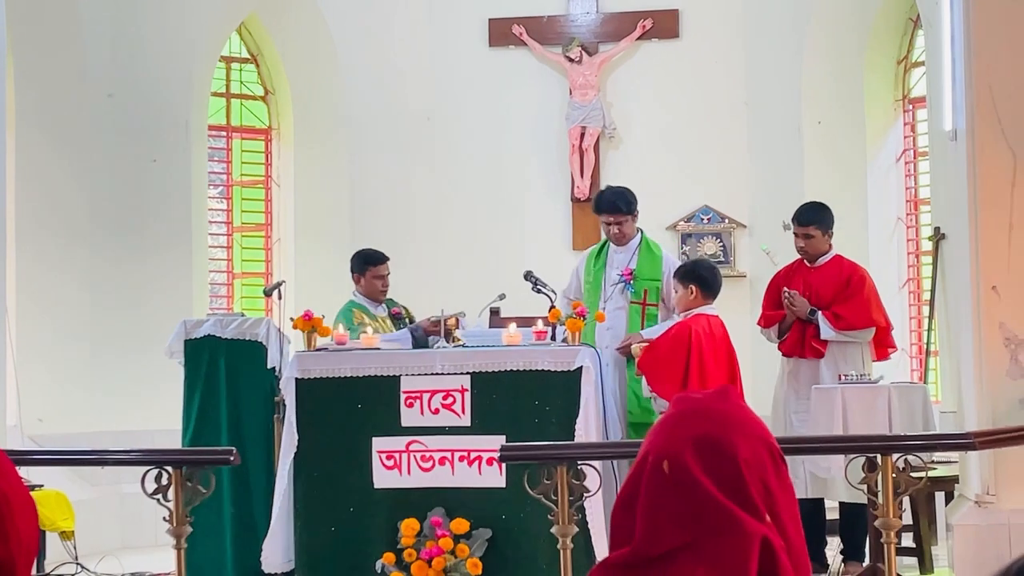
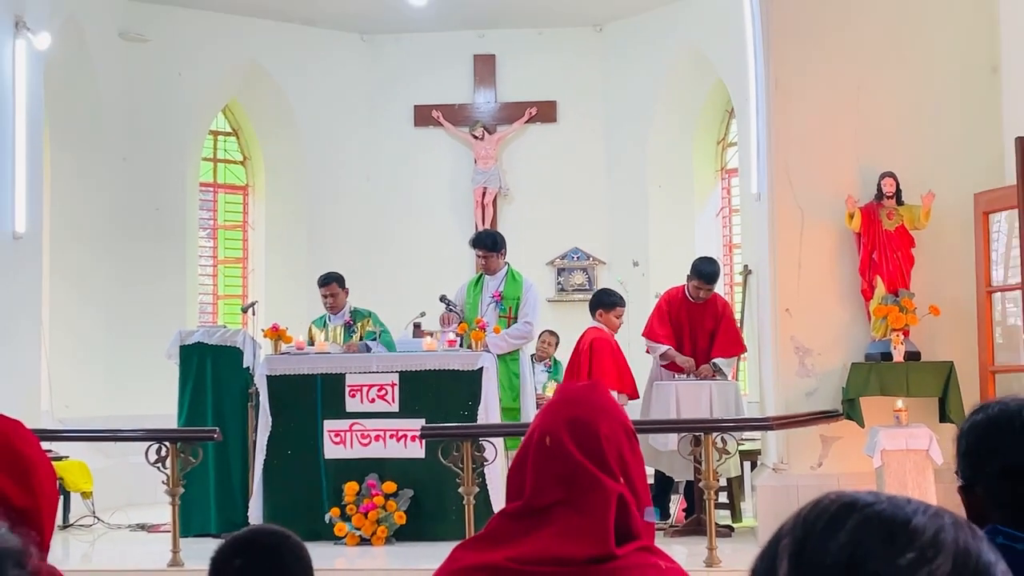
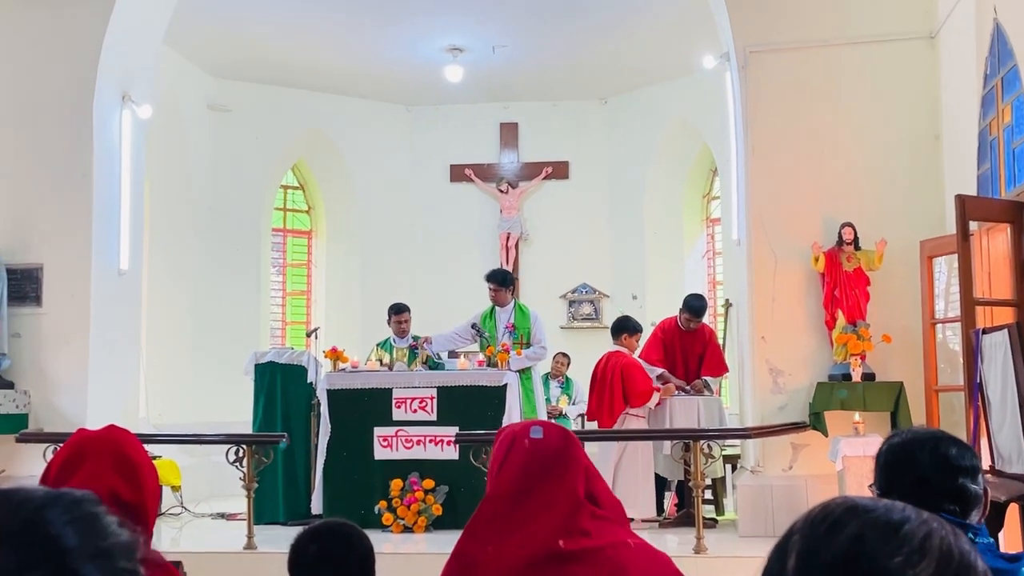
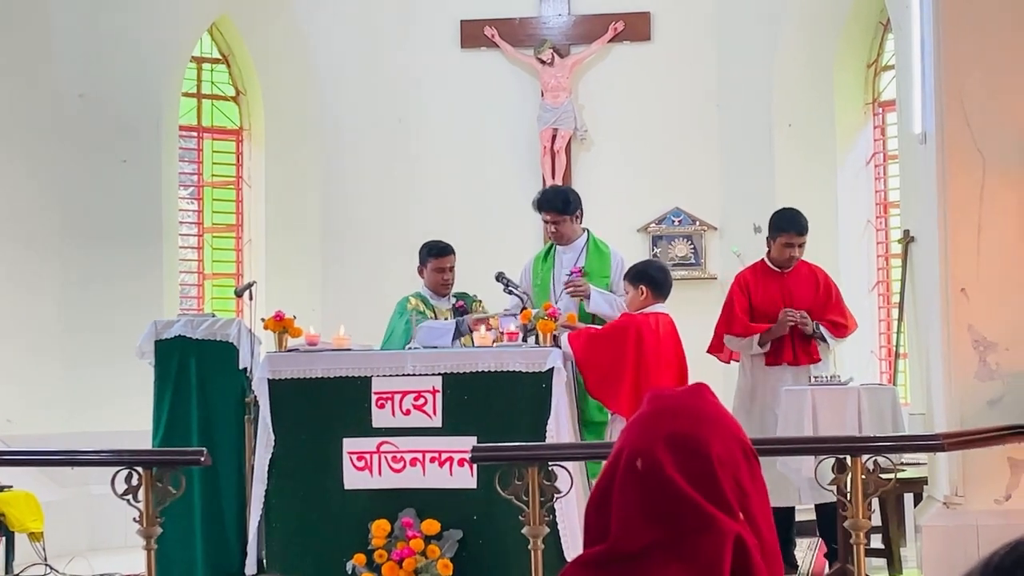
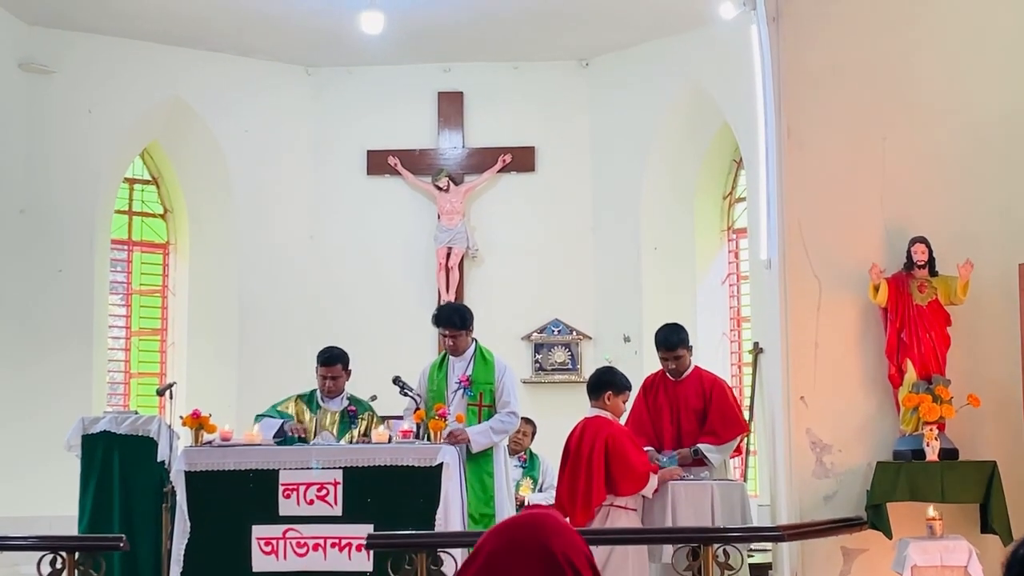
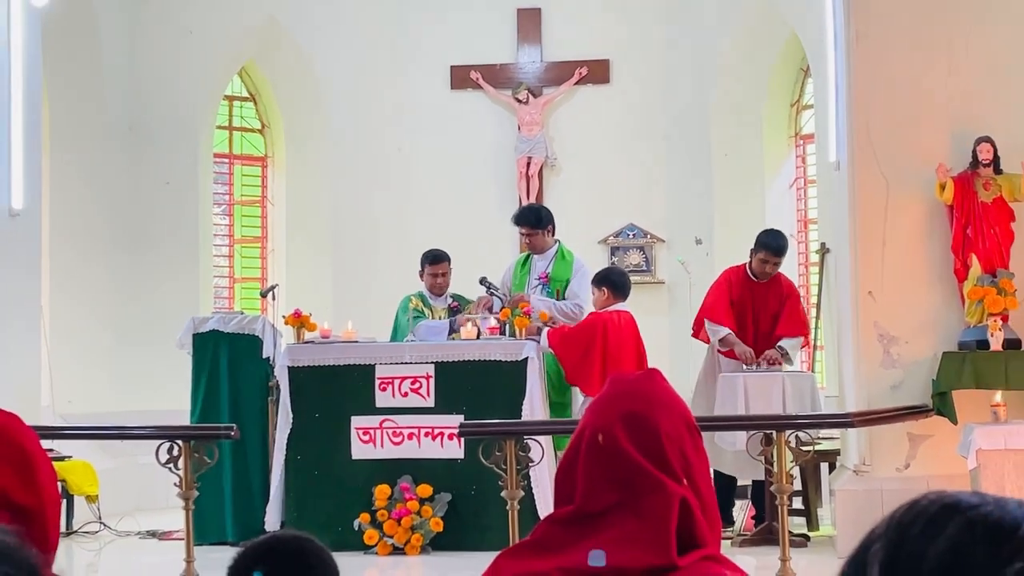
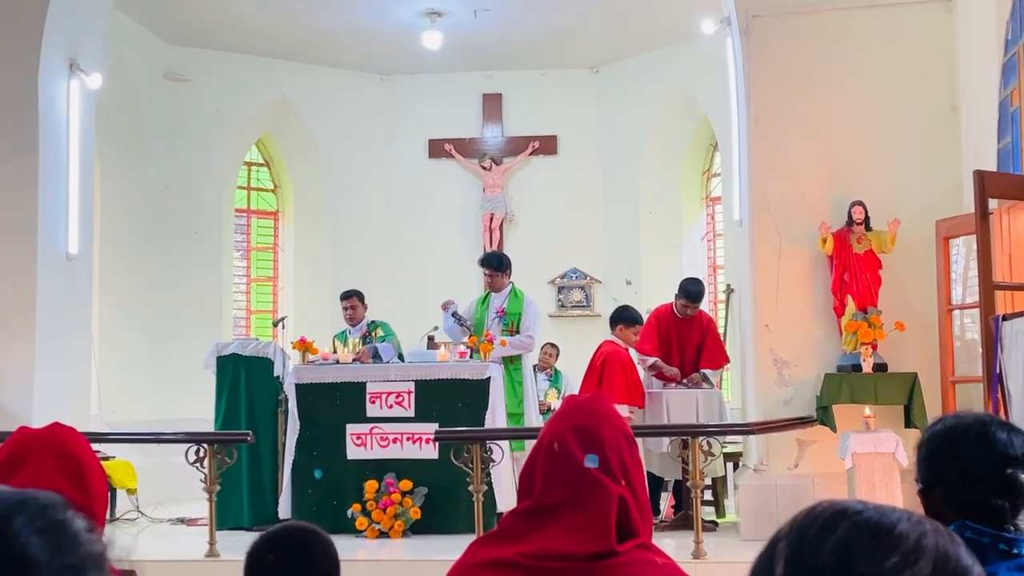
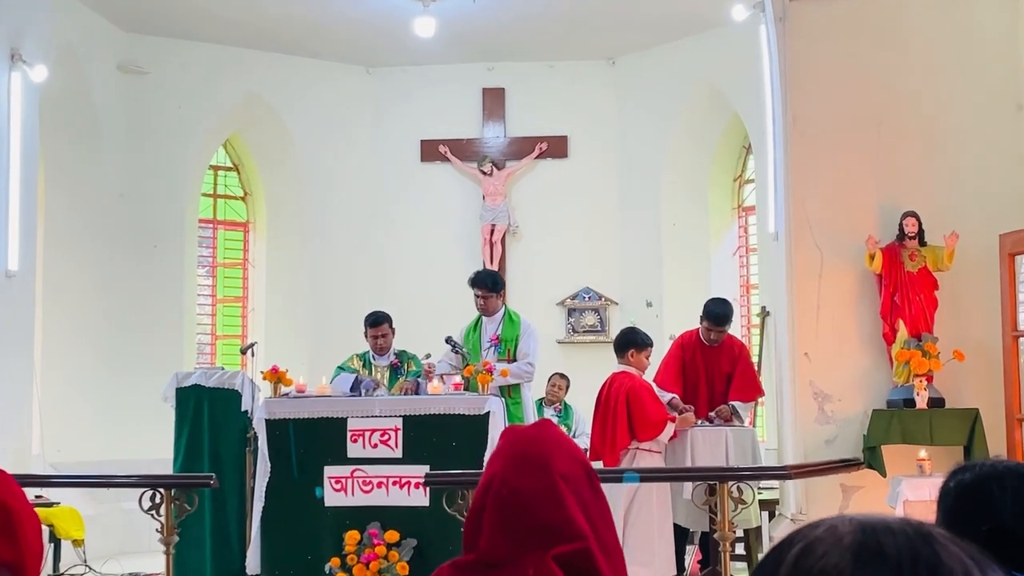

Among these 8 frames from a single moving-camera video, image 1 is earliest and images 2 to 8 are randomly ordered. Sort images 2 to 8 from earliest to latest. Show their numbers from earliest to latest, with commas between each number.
4, 6, 2, 7, 3, 8, 5
